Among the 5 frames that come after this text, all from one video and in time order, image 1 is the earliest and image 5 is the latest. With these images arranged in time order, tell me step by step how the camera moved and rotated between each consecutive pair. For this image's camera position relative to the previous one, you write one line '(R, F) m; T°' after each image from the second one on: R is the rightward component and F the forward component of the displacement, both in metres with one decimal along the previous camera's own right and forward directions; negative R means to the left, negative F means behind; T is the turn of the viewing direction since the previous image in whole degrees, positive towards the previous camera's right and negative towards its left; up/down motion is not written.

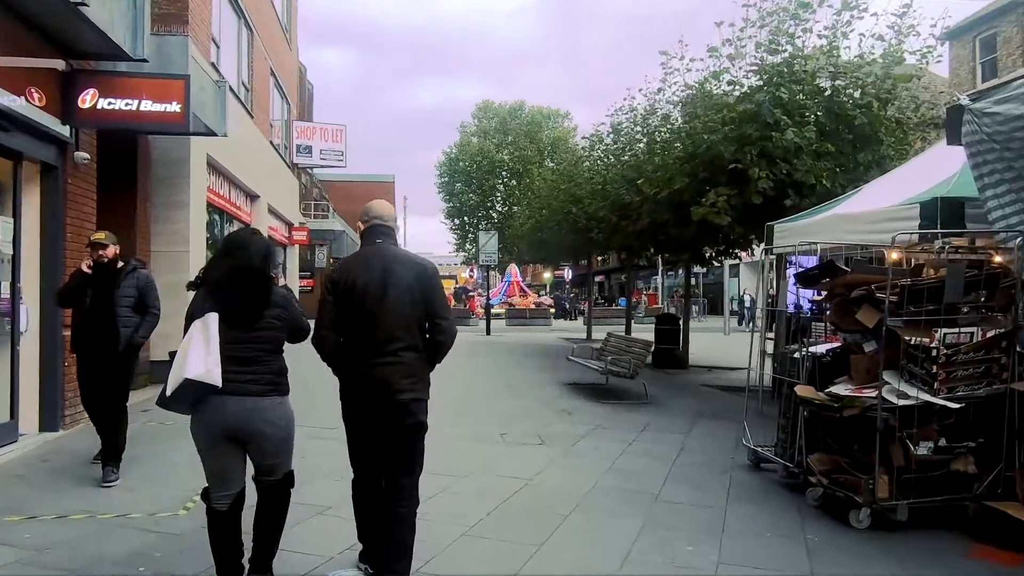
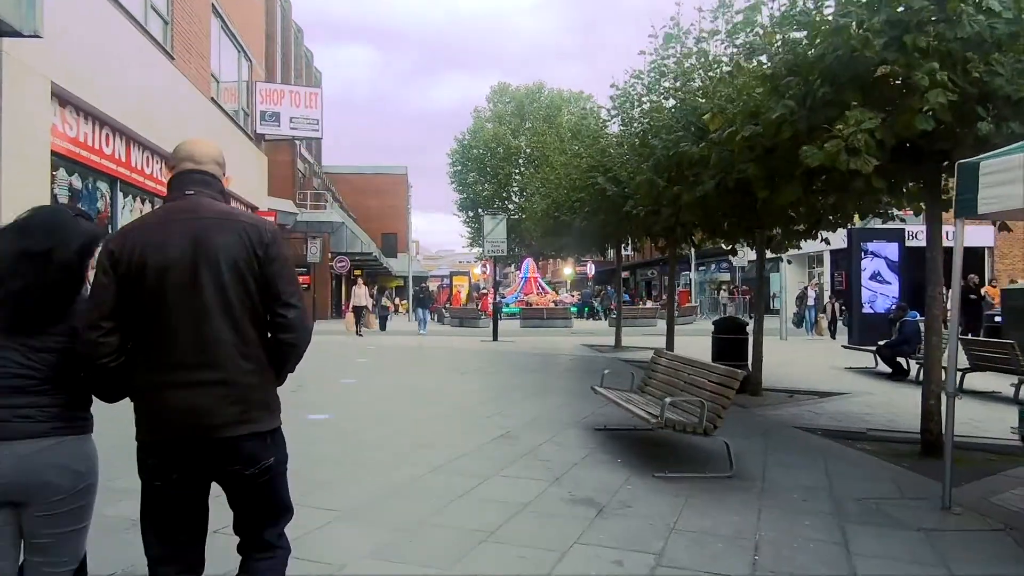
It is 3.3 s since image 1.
(+0.2, +4.0) m; -2°
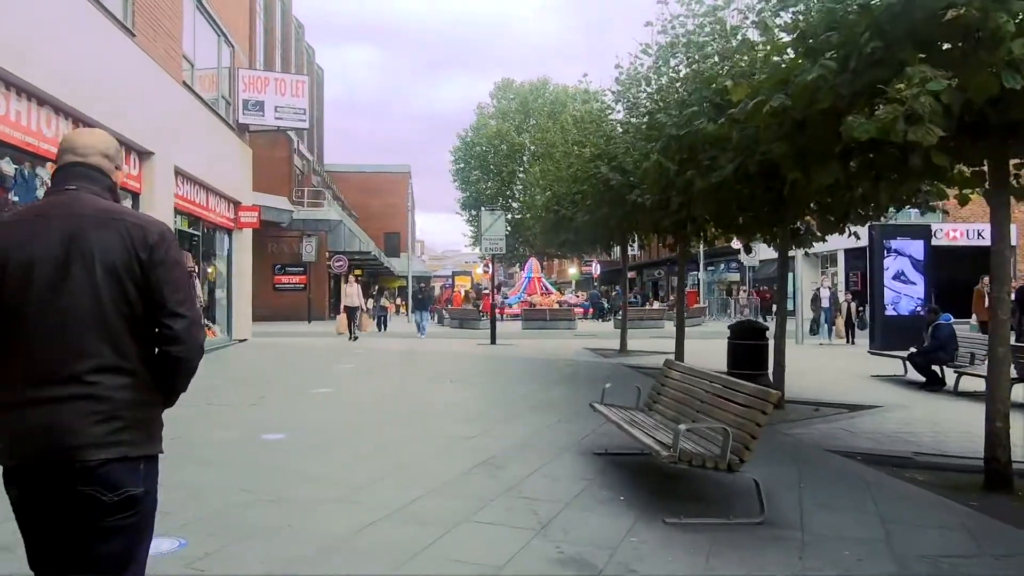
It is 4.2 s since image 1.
(+0.2, +1.1) m; 0°
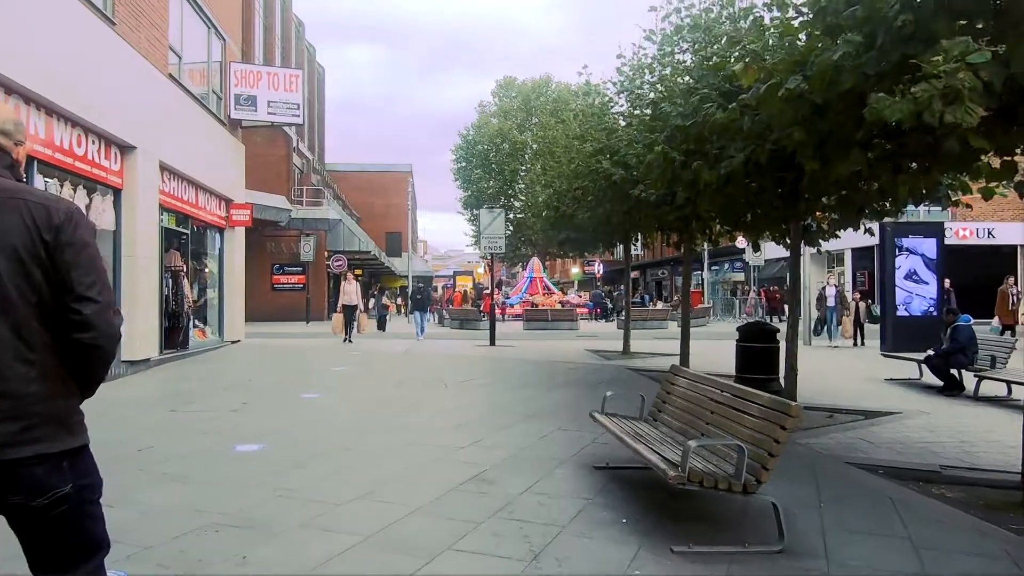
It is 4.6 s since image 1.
(+0.1, +0.5) m; 0°
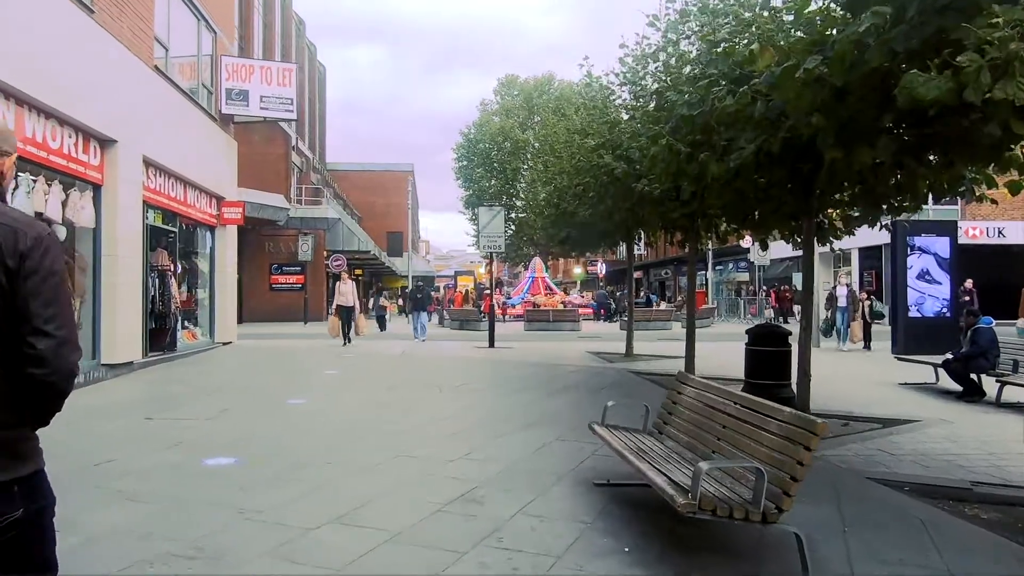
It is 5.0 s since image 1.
(+0.1, +0.5) m; 0°
